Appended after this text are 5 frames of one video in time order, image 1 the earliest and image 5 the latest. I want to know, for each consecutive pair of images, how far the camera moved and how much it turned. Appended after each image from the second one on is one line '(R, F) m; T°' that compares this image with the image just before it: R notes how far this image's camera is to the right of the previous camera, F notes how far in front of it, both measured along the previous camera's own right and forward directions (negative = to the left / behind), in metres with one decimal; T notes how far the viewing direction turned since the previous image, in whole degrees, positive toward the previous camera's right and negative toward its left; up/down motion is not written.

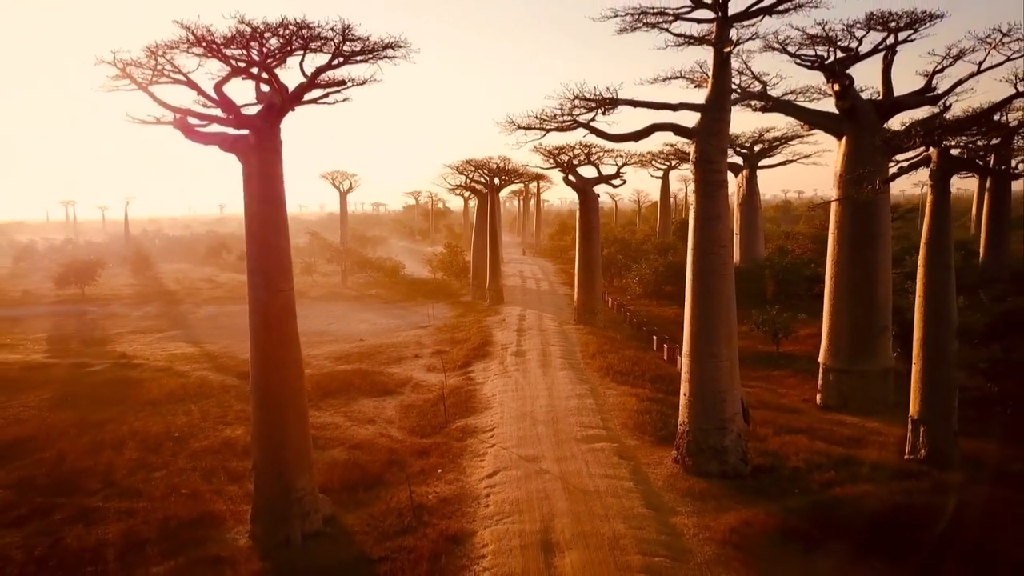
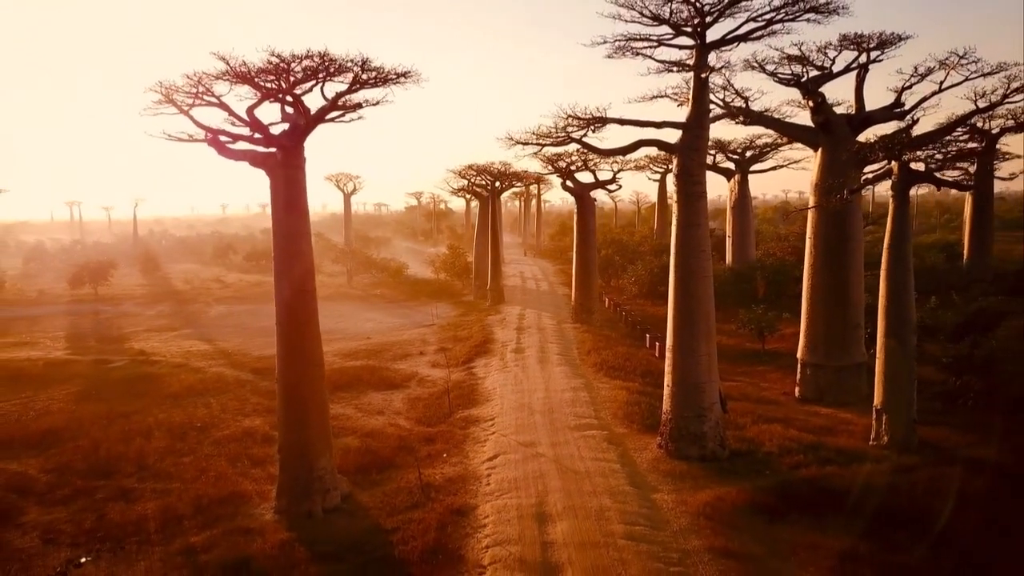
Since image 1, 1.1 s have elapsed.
(0.0, -0.6) m; 0°
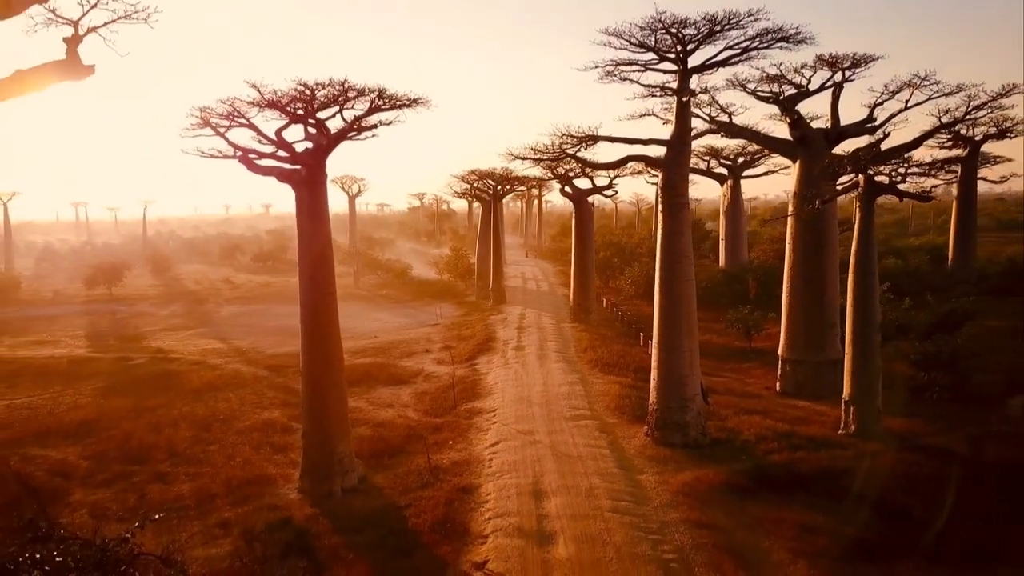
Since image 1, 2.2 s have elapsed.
(0.0, -0.7) m; 0°
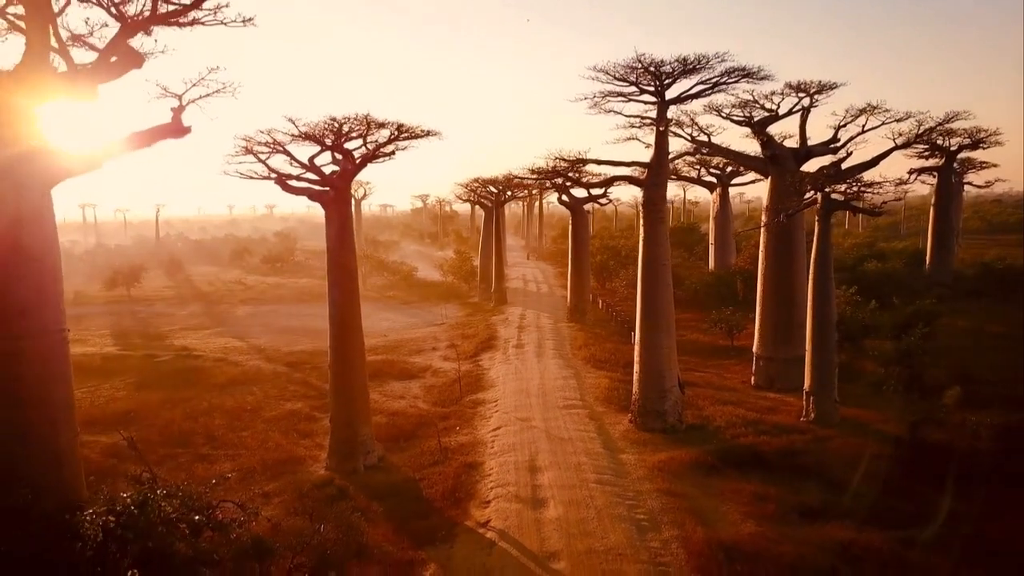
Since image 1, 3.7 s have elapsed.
(0.0, -1.1) m; 0°
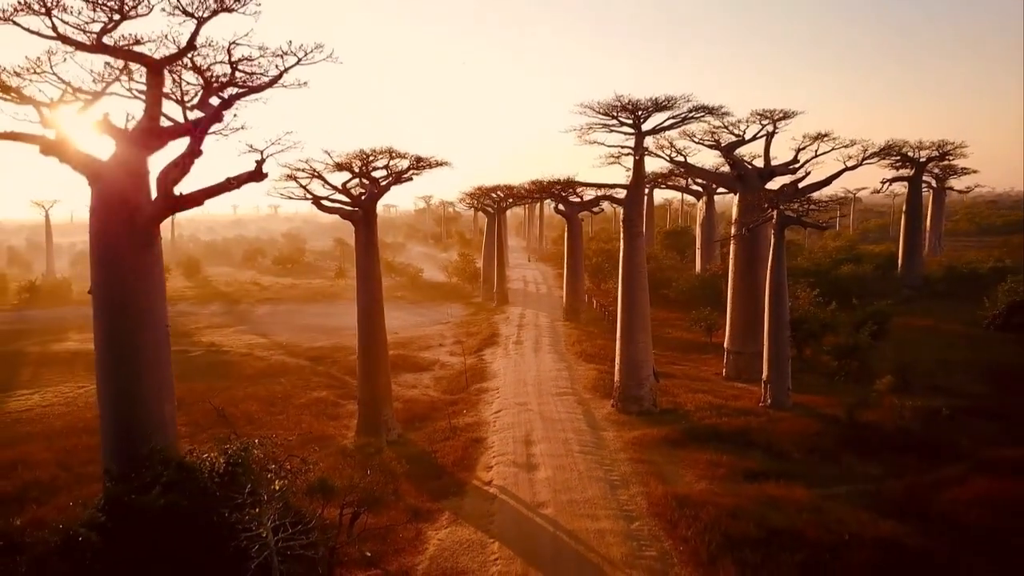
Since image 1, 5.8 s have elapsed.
(0.0, -1.5) m; 0°
